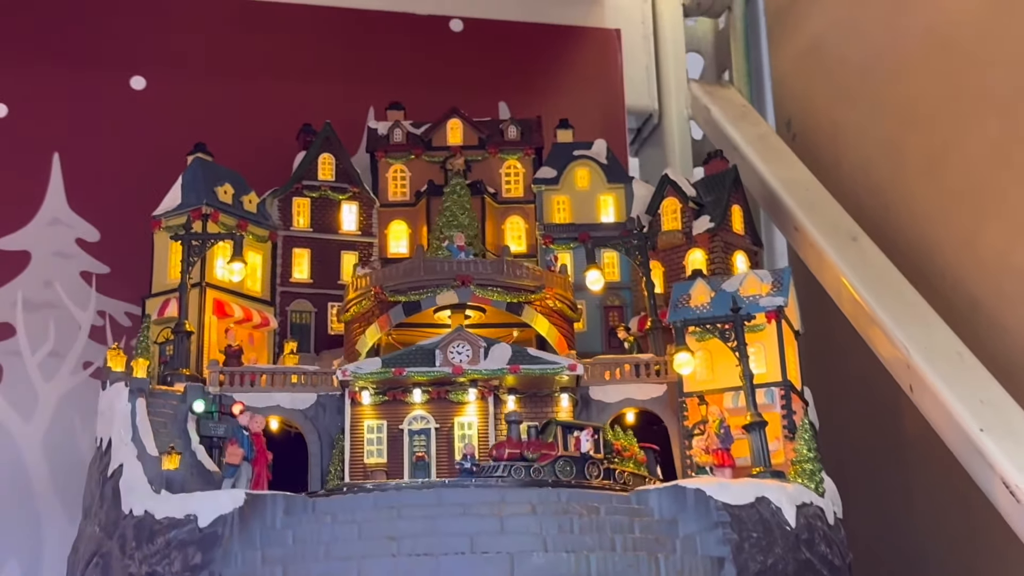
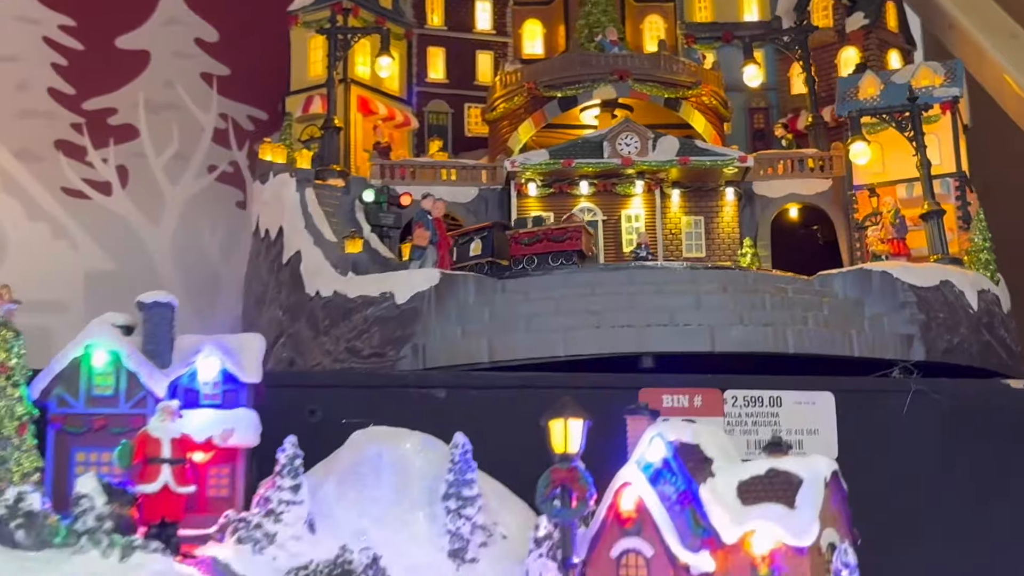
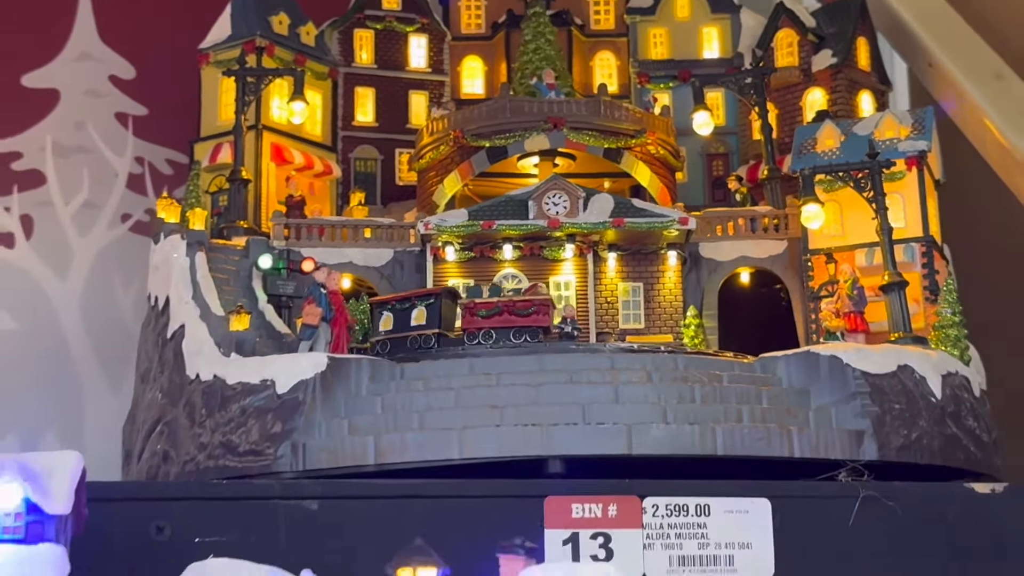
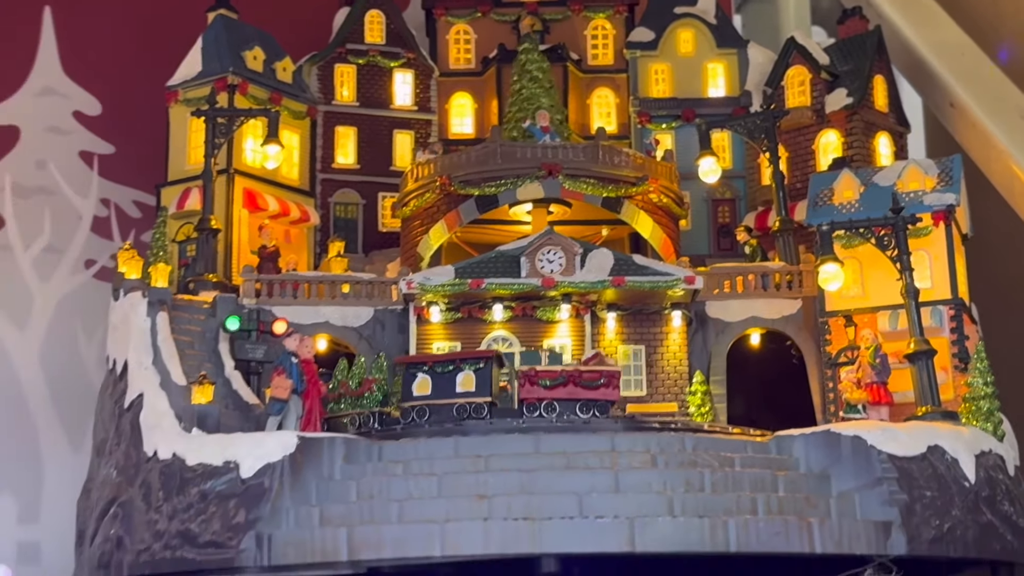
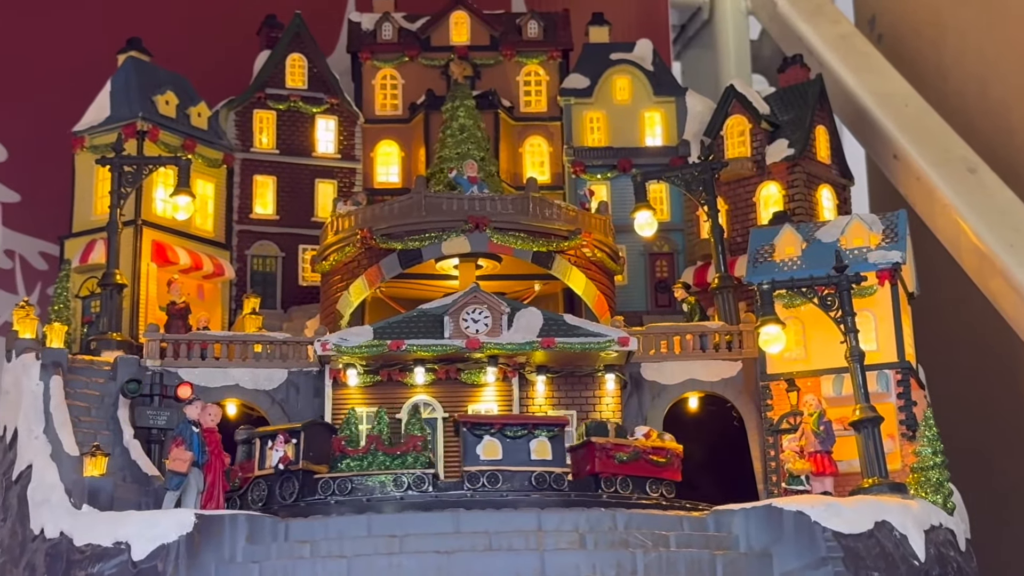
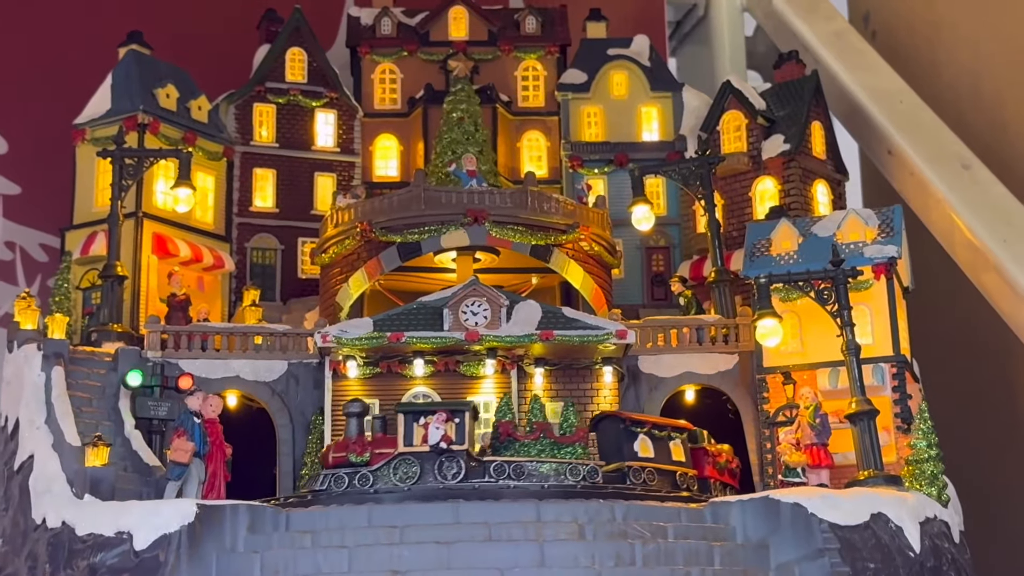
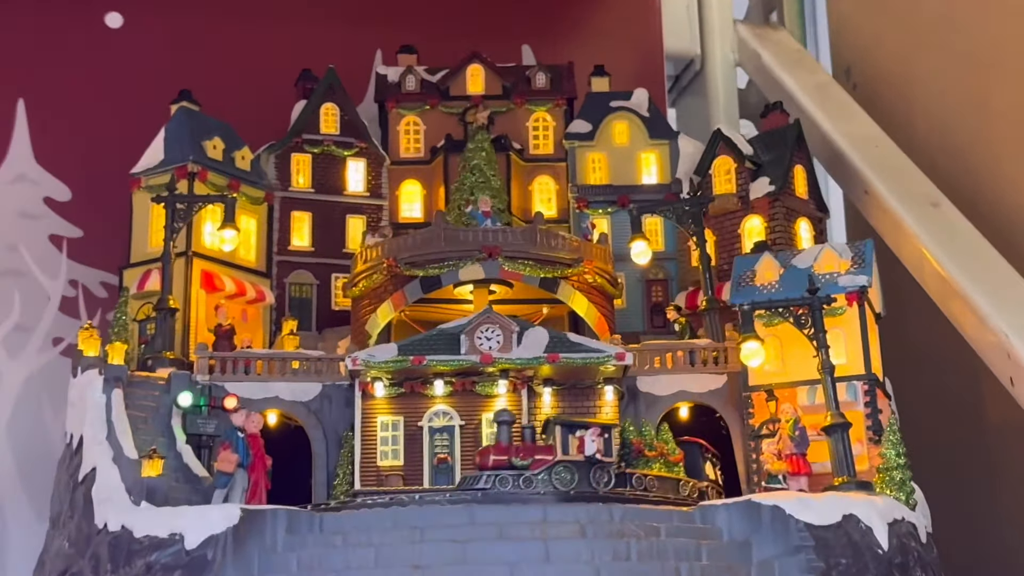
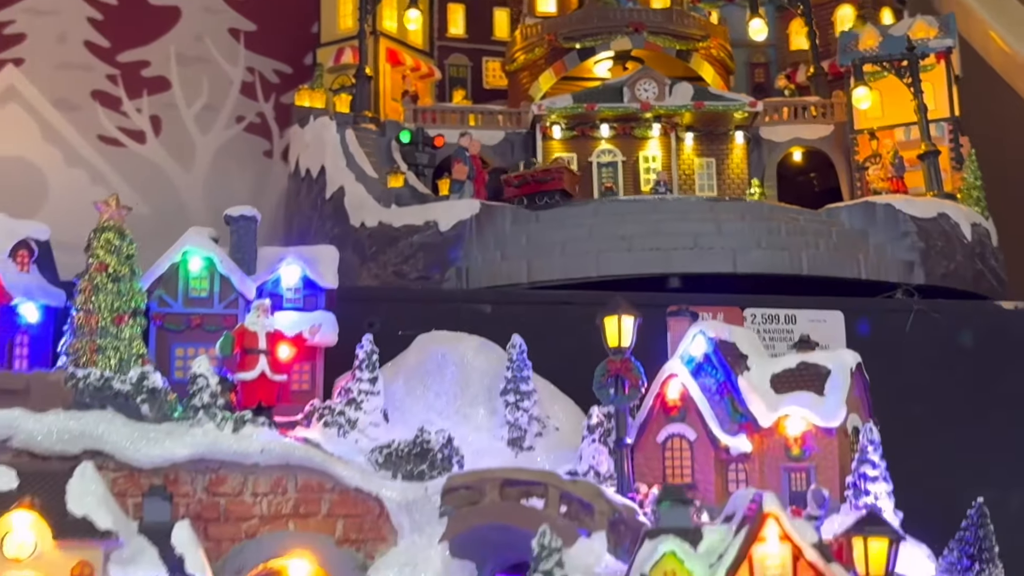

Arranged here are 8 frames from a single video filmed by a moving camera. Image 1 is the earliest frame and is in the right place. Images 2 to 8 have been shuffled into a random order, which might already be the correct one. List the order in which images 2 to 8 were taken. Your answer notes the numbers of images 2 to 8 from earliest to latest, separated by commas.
7, 6, 5, 4, 3, 2, 8
